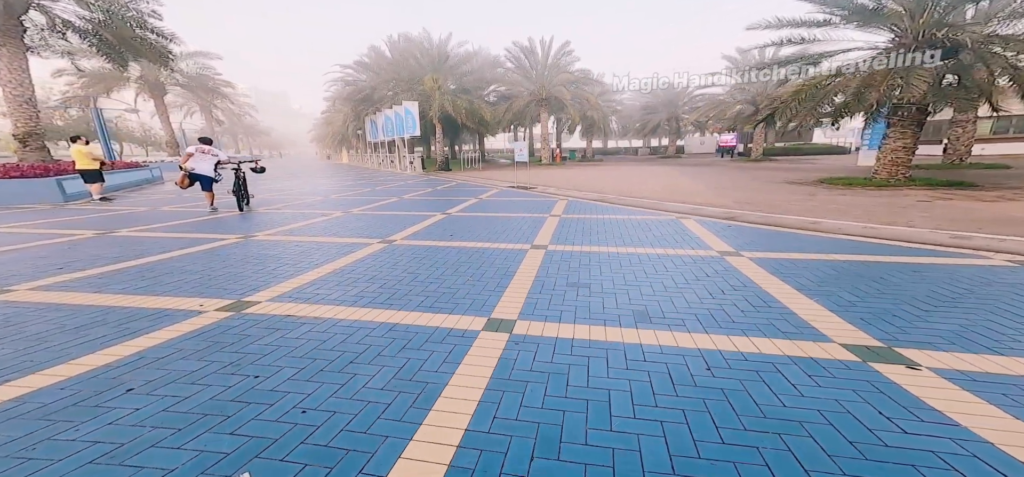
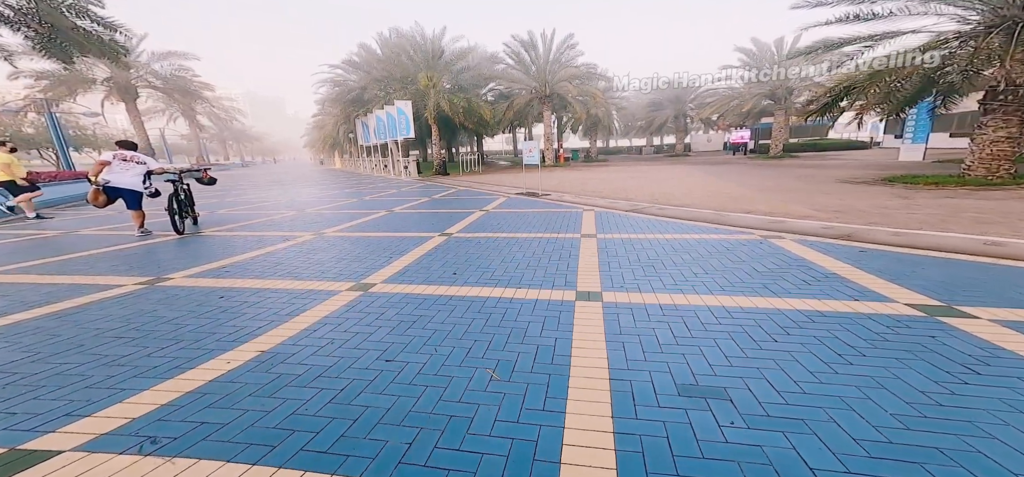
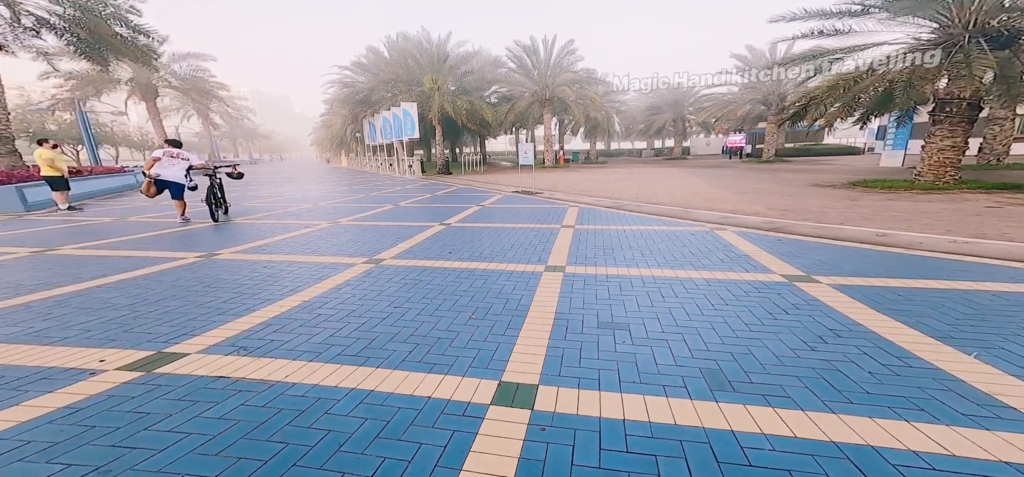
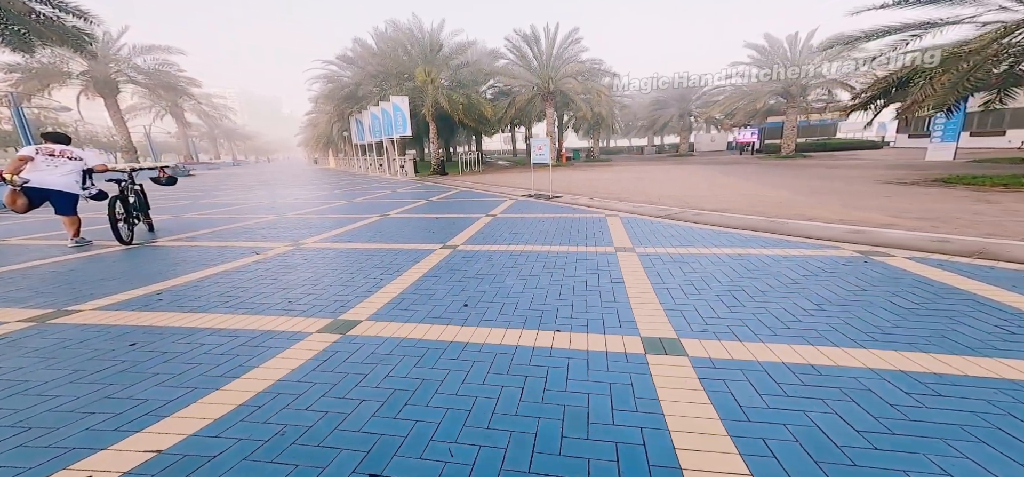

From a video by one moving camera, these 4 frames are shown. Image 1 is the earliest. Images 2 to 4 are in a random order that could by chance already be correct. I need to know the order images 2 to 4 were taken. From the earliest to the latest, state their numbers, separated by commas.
3, 2, 4
